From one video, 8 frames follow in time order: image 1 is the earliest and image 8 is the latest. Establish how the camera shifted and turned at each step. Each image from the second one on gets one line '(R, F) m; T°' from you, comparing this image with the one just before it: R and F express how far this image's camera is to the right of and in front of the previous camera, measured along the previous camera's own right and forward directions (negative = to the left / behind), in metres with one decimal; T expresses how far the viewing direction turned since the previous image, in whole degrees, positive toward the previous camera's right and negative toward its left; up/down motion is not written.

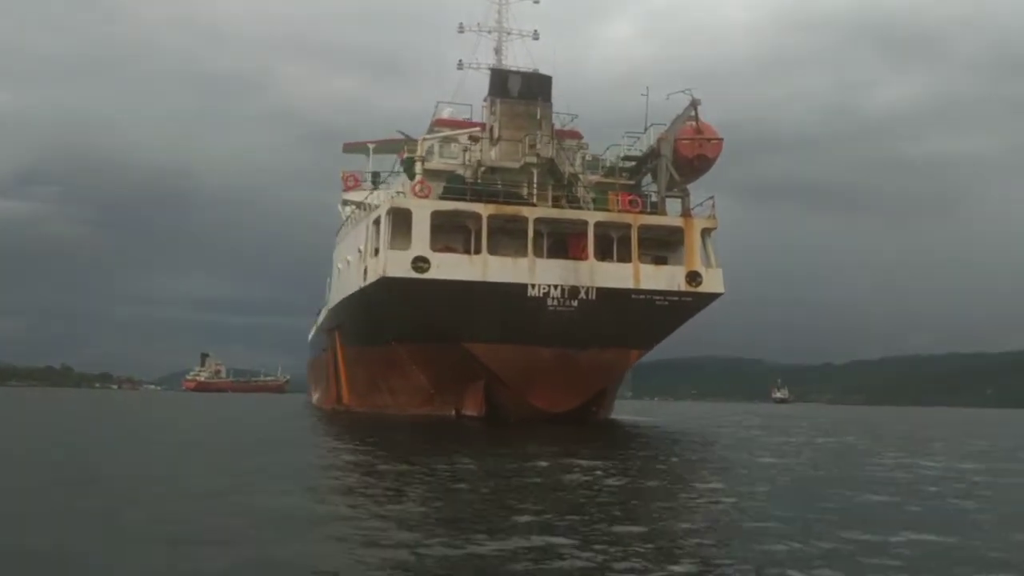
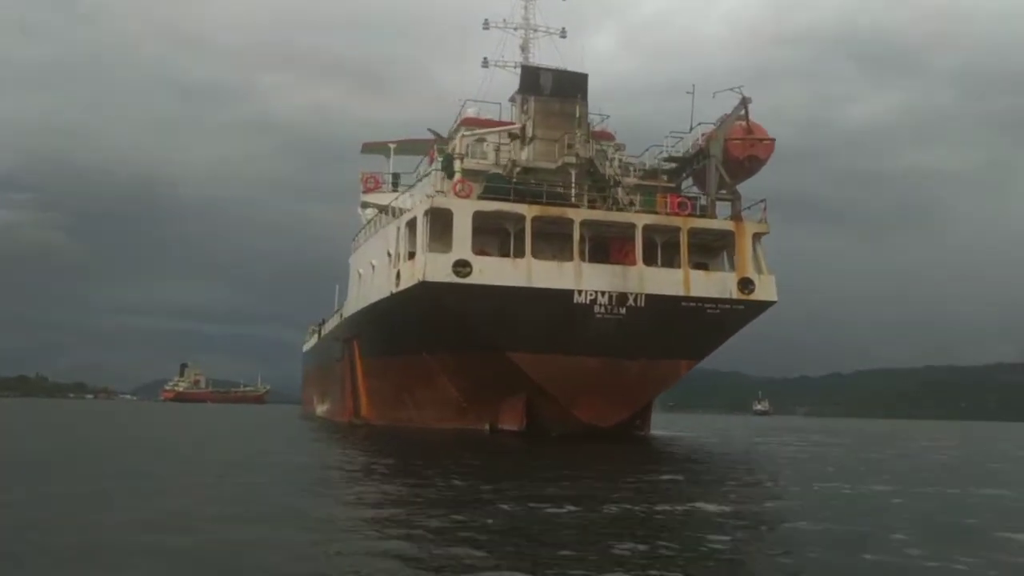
(-1.3, +1.2) m; +1°
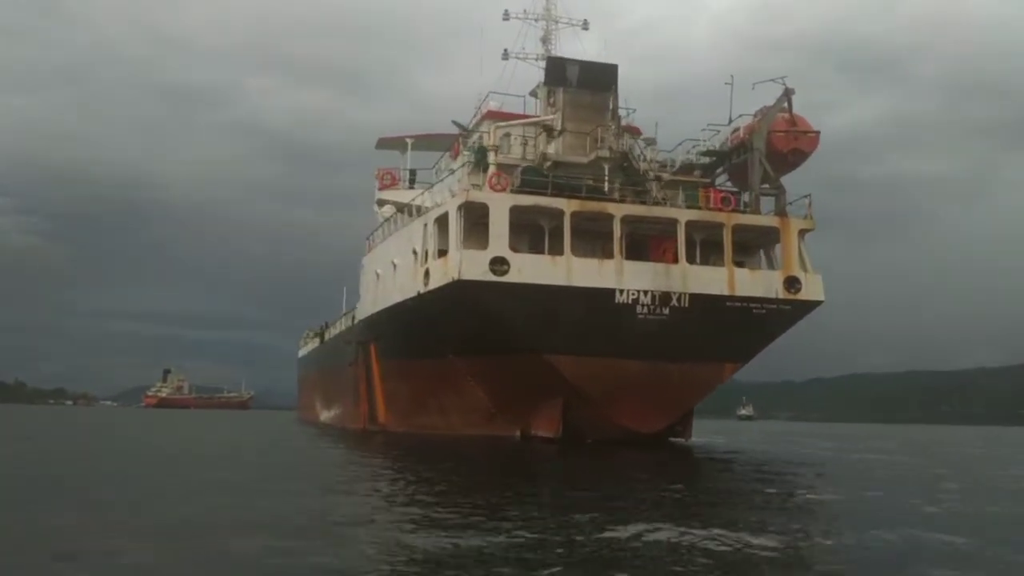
(-1.1, +1.0) m; +1°
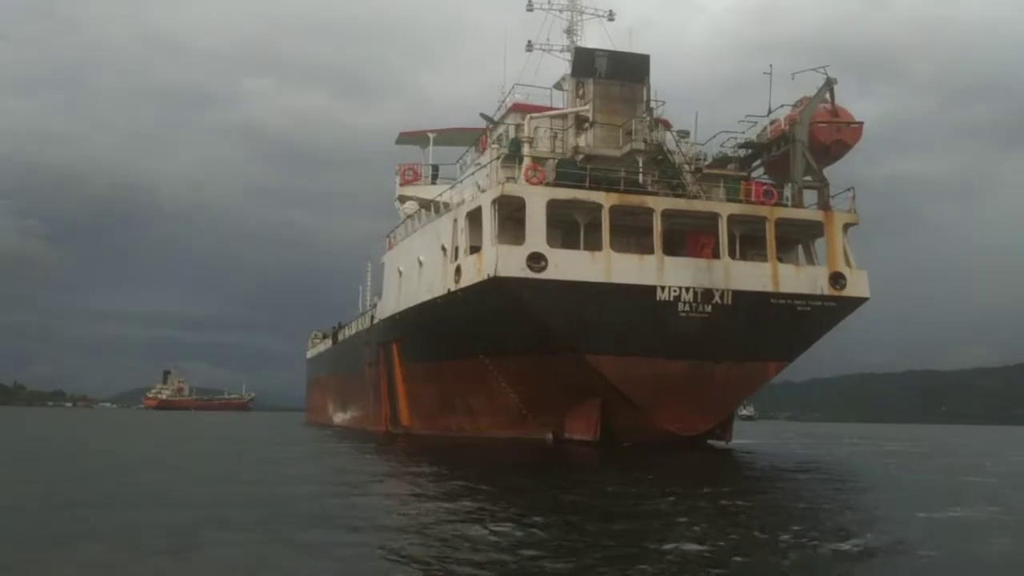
(-0.7, +0.7) m; 0°
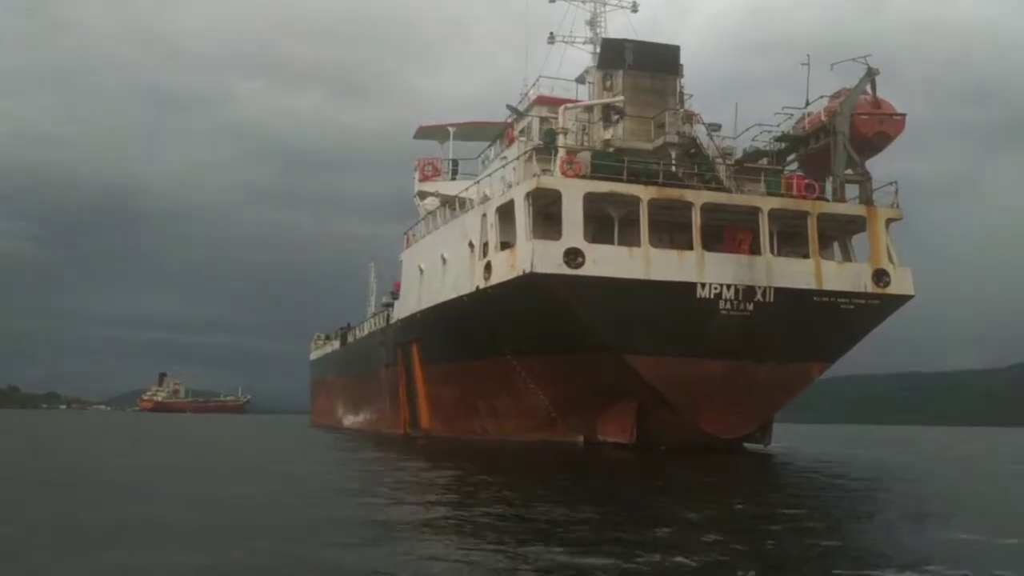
(-0.7, +0.7) m; 0°
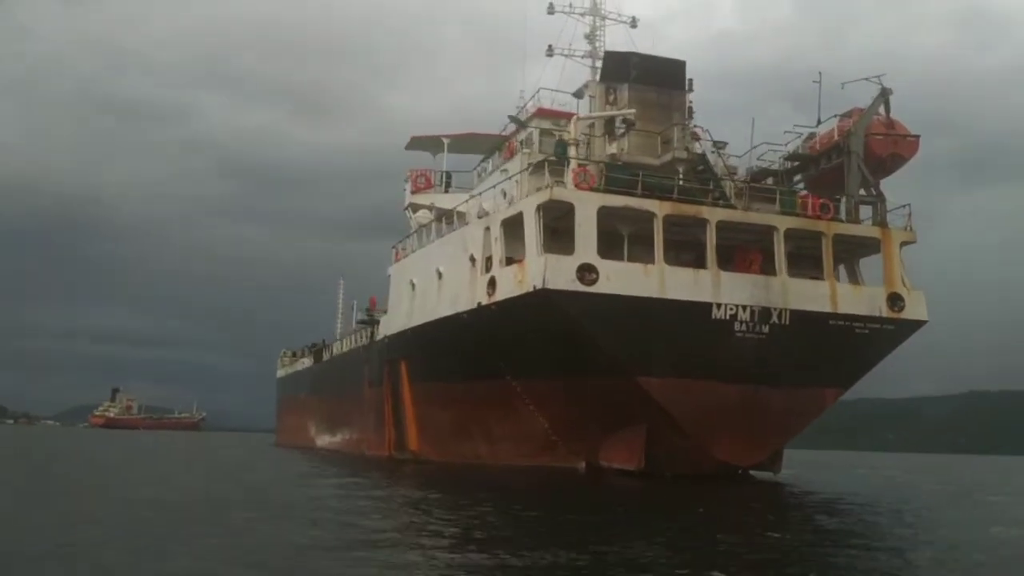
(-0.8, +0.8) m; +2°
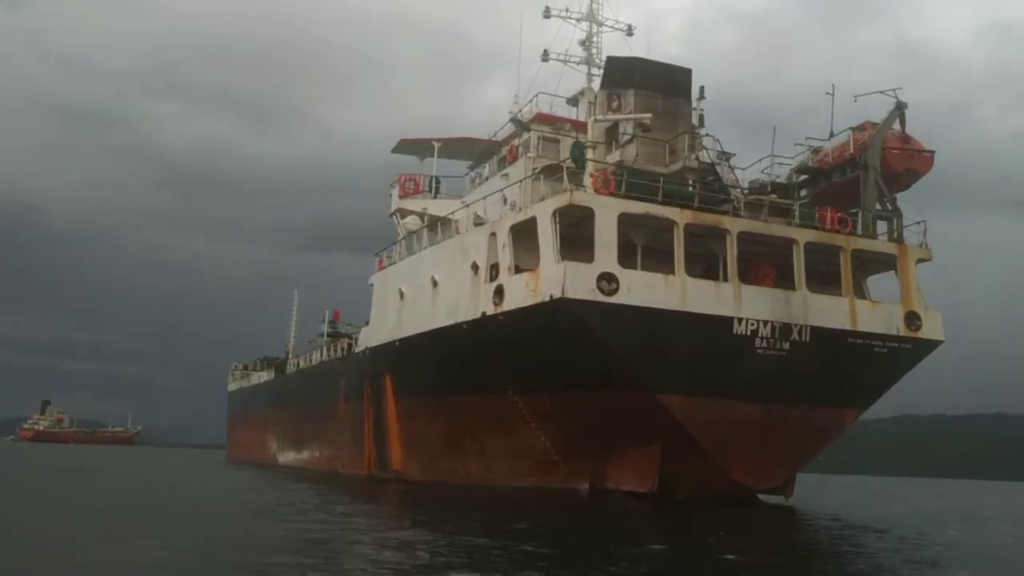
(-1.1, +1.0) m; +3°
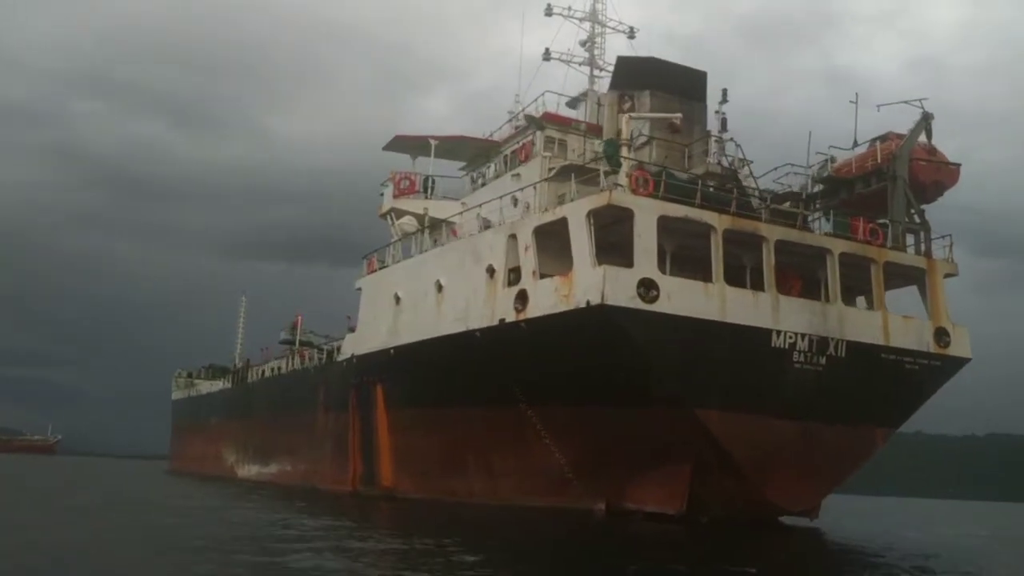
(-1.4, +1.1) m; +4°
